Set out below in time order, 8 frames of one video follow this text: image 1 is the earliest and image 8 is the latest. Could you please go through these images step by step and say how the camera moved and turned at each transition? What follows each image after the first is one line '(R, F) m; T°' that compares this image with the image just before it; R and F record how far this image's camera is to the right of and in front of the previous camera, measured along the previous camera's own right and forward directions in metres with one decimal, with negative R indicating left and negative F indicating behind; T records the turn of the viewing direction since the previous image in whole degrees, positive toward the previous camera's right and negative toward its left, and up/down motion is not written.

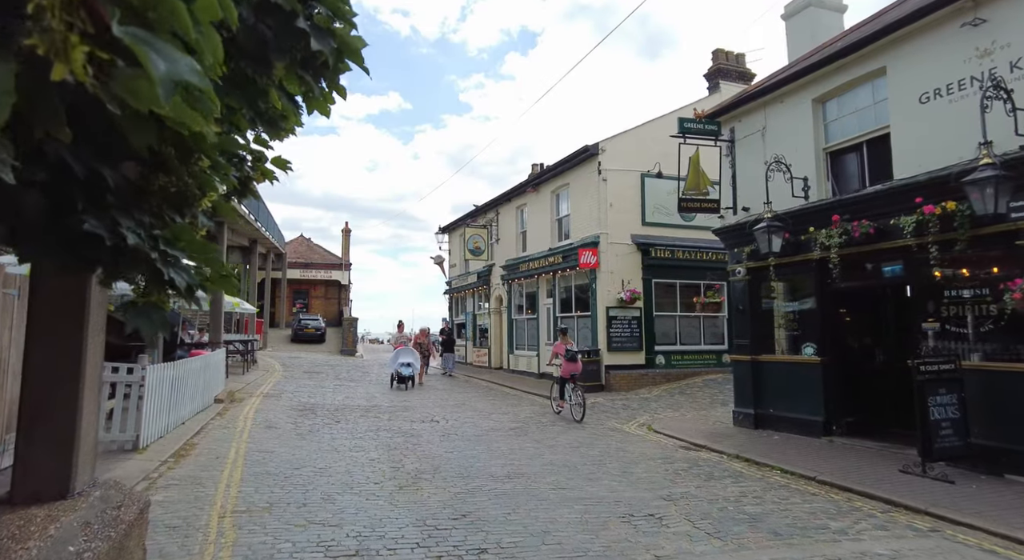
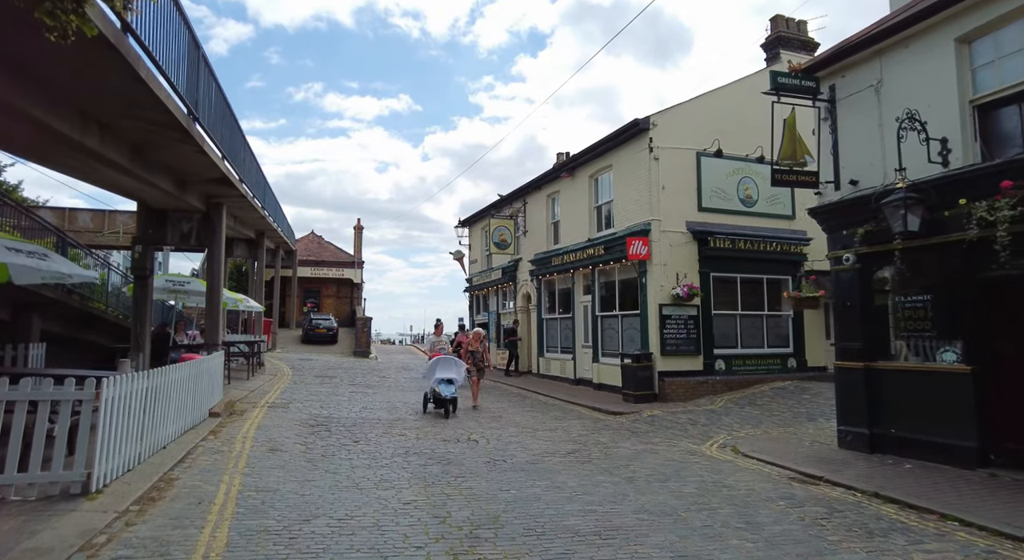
(-0.7, +2.2) m; -1°
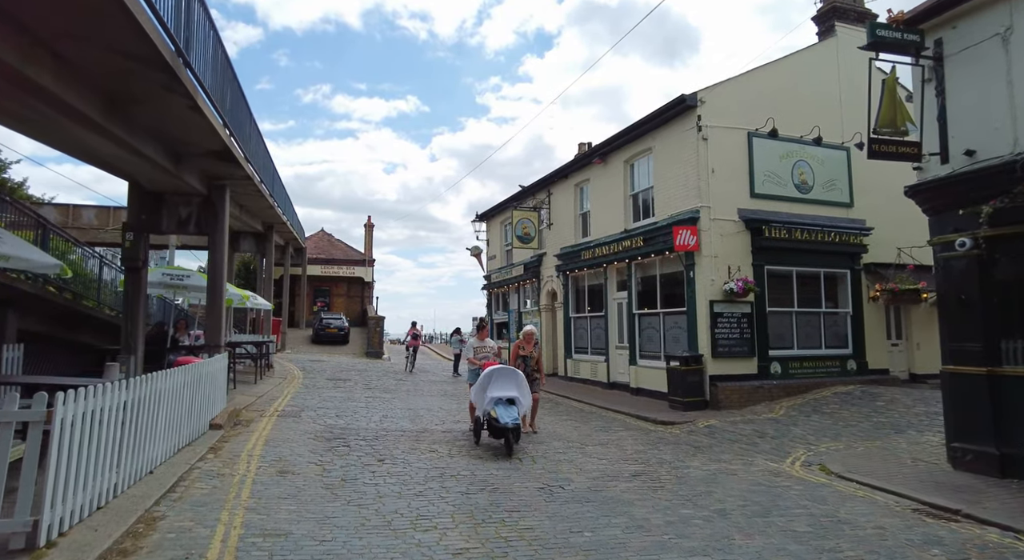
(-0.6, +1.5) m; -1°
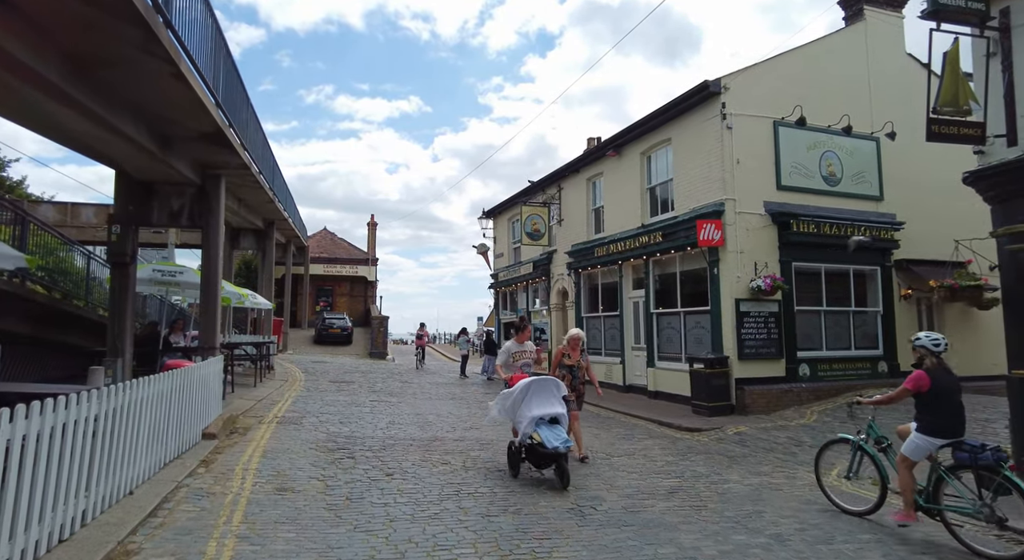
(-0.2, +0.8) m; 0°
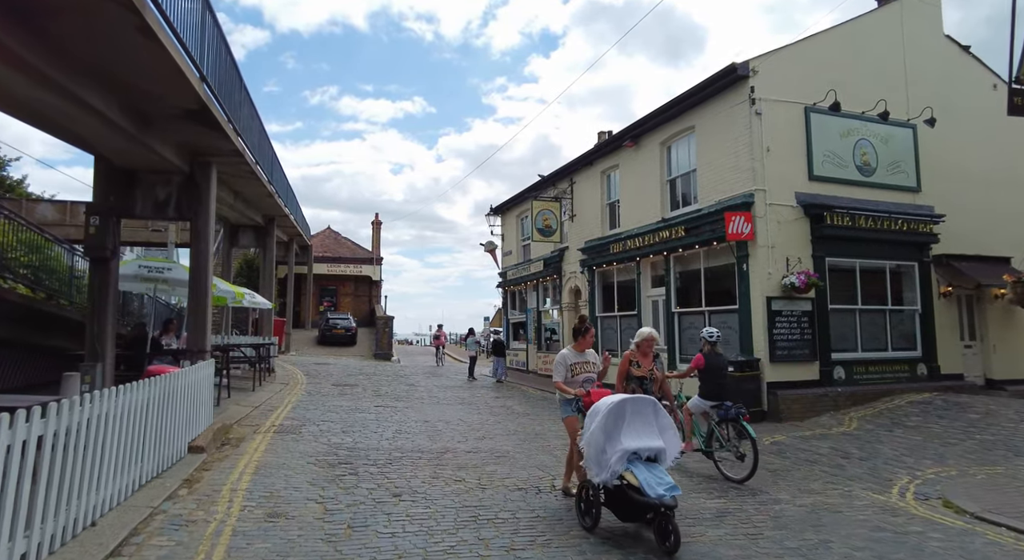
(-0.2, +0.9) m; 0°
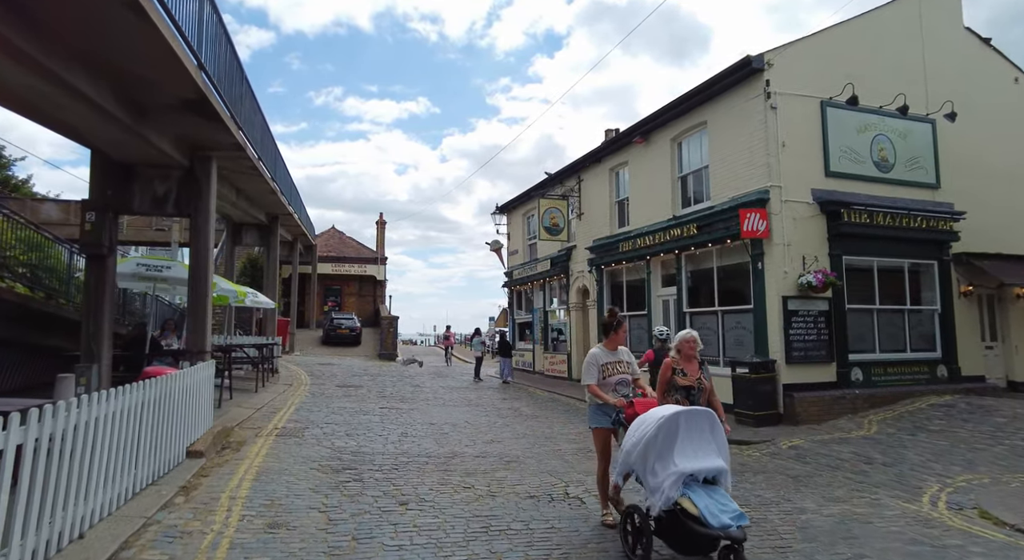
(-0.1, +0.3) m; 0°
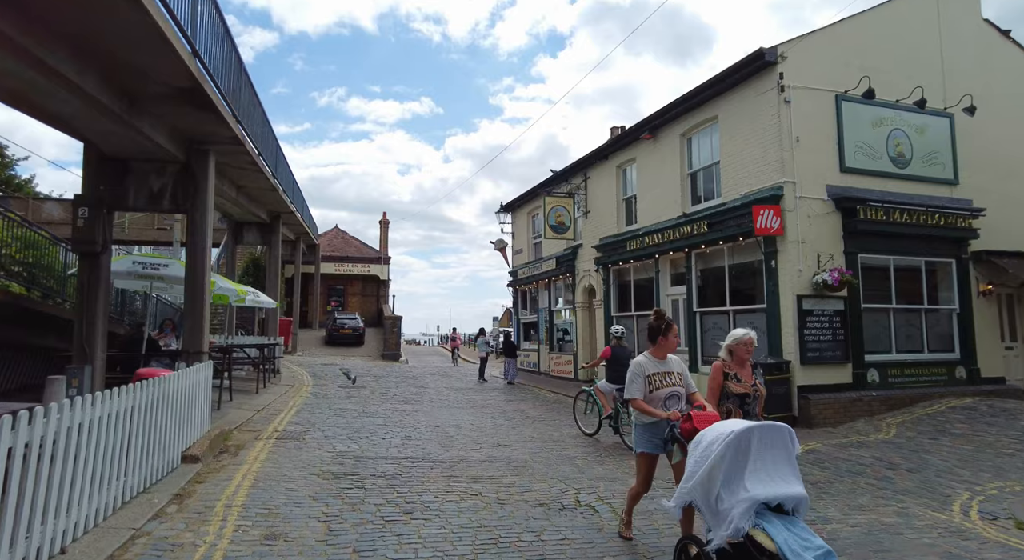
(-0.1, +0.3) m; 0°
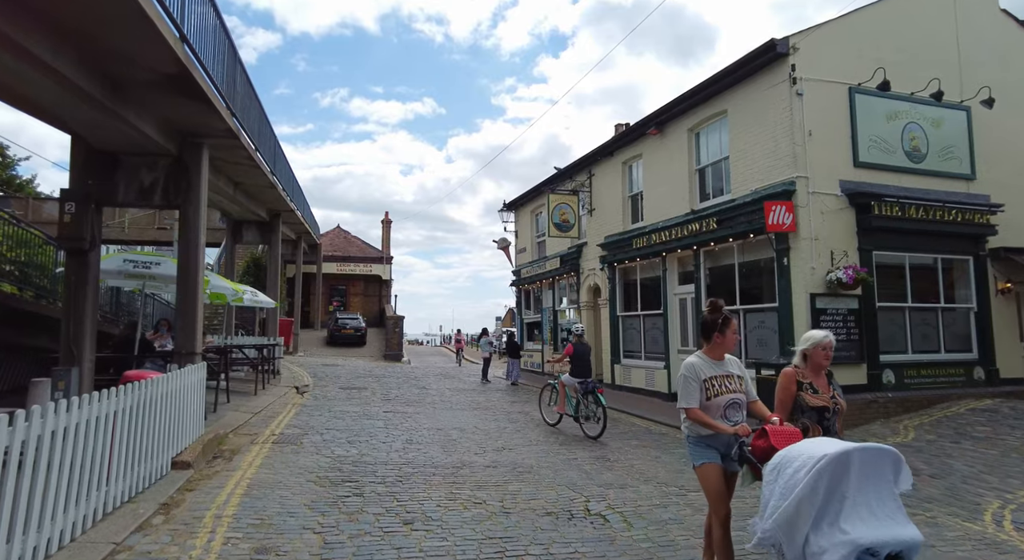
(0.0, +0.3) m; 0°
